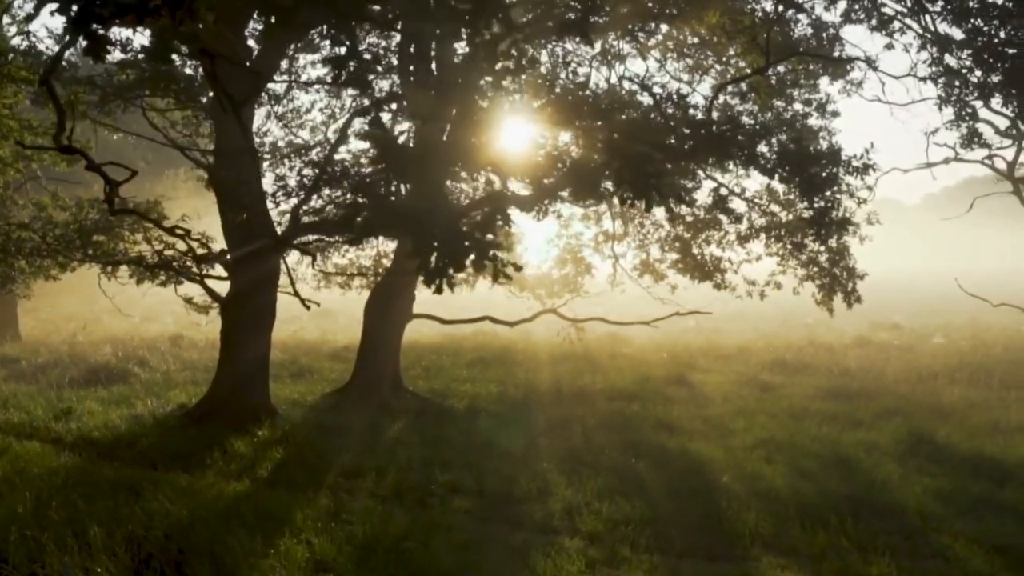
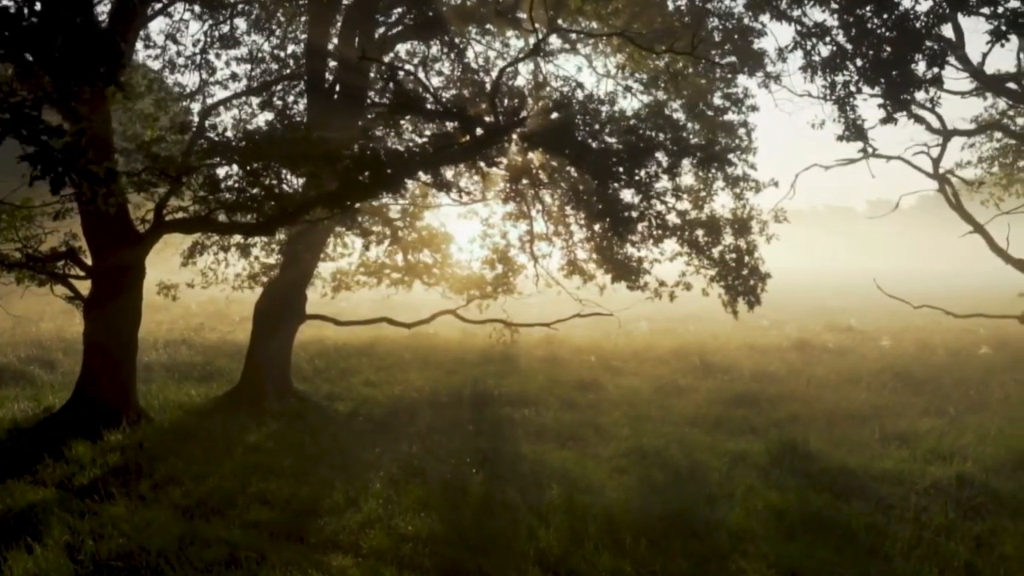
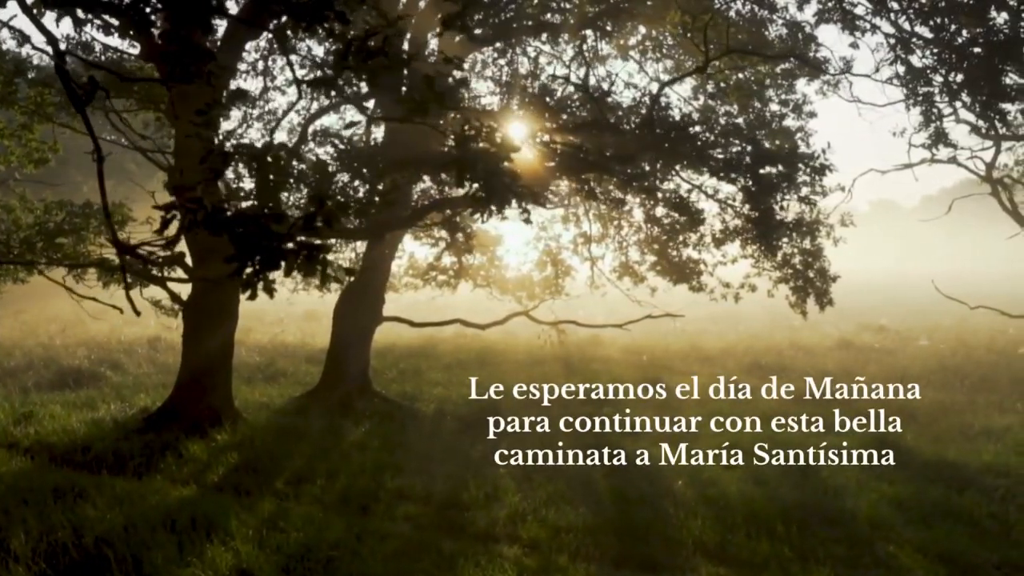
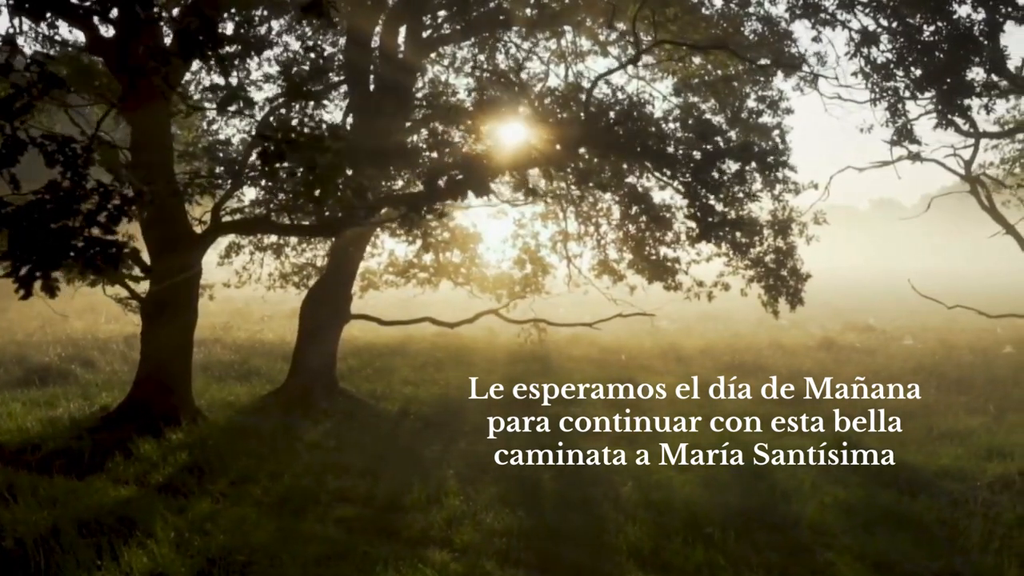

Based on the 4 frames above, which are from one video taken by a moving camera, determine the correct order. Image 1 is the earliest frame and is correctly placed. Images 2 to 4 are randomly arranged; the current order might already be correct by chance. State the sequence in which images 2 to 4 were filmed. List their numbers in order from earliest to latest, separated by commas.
3, 4, 2
